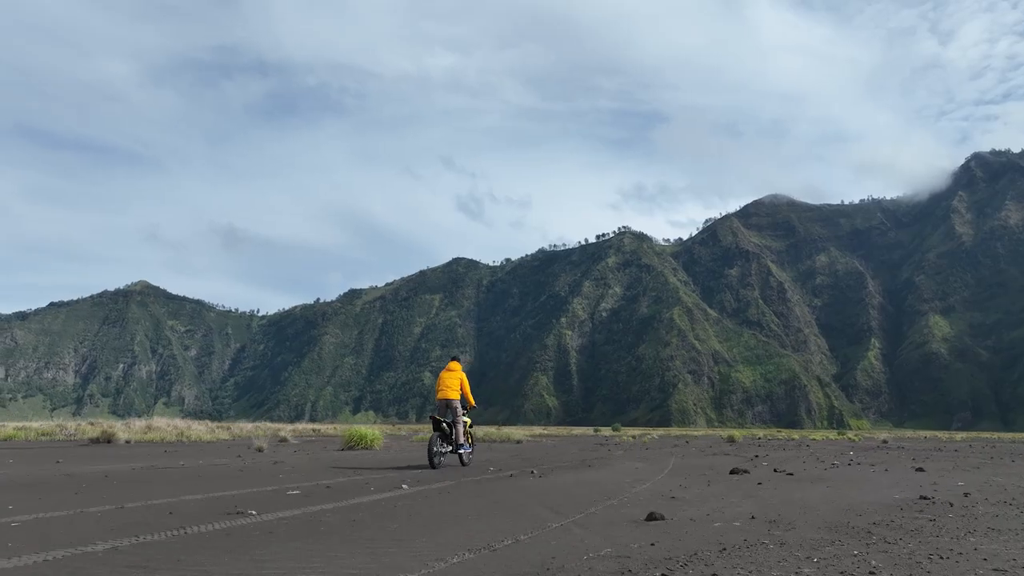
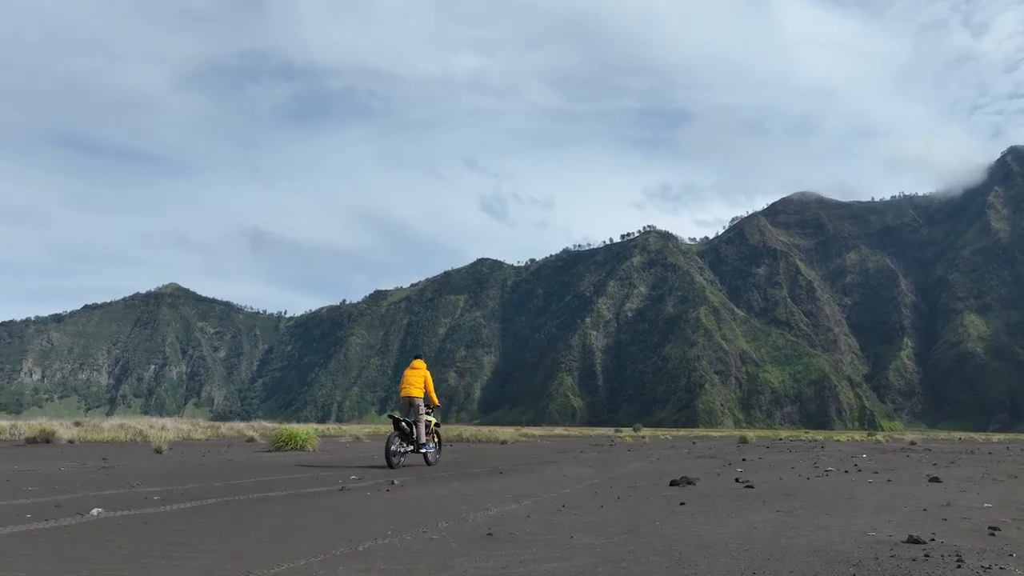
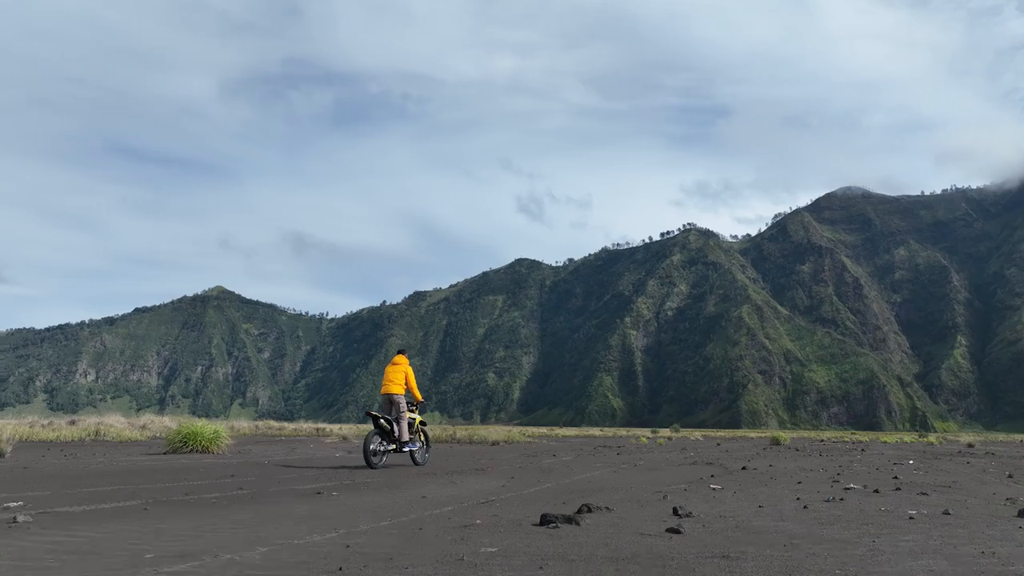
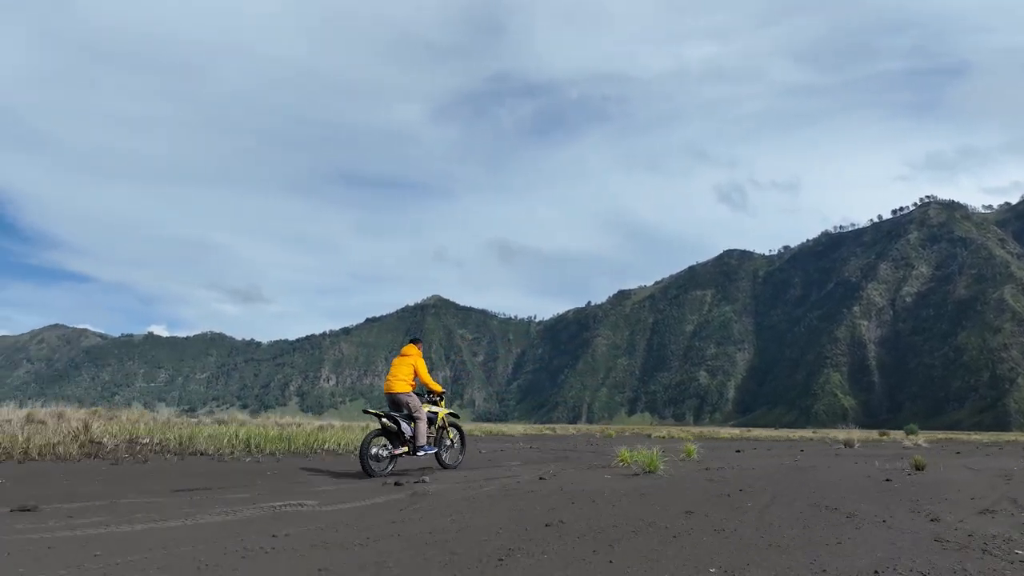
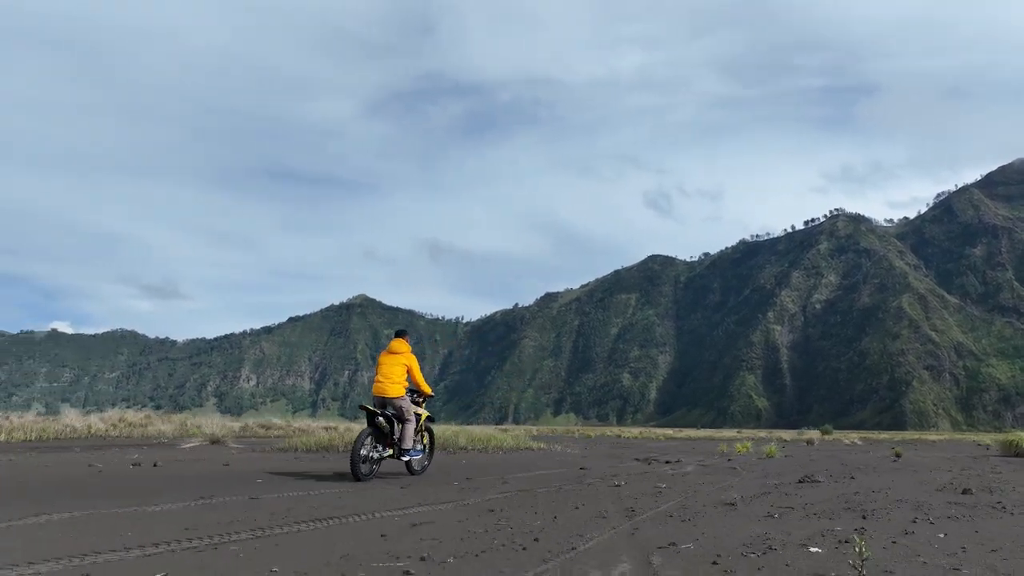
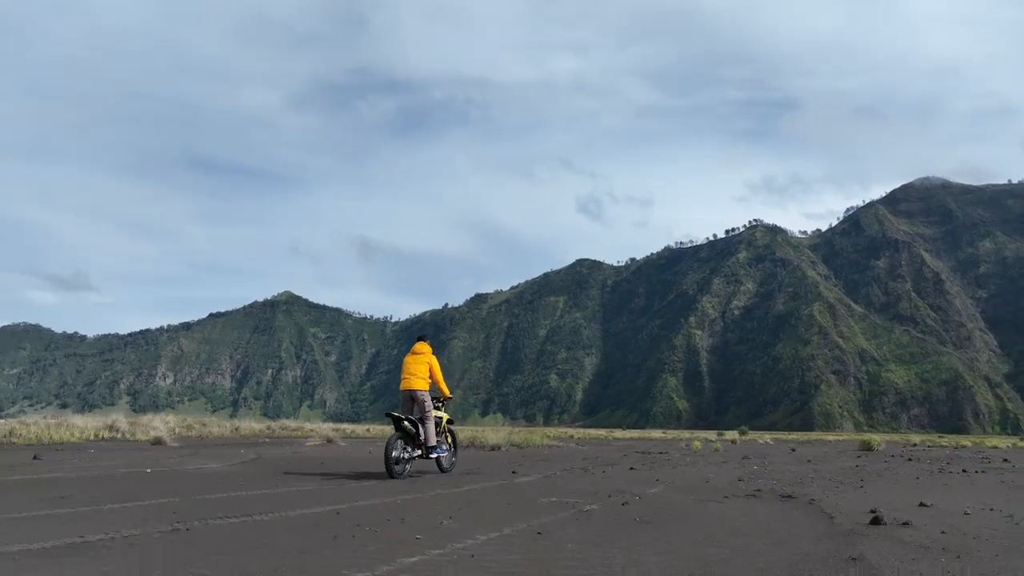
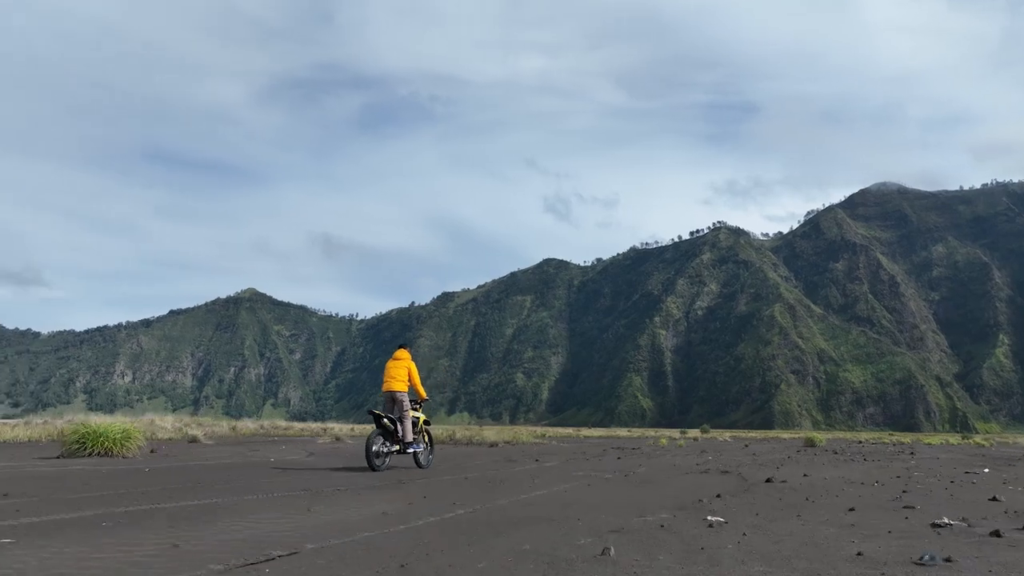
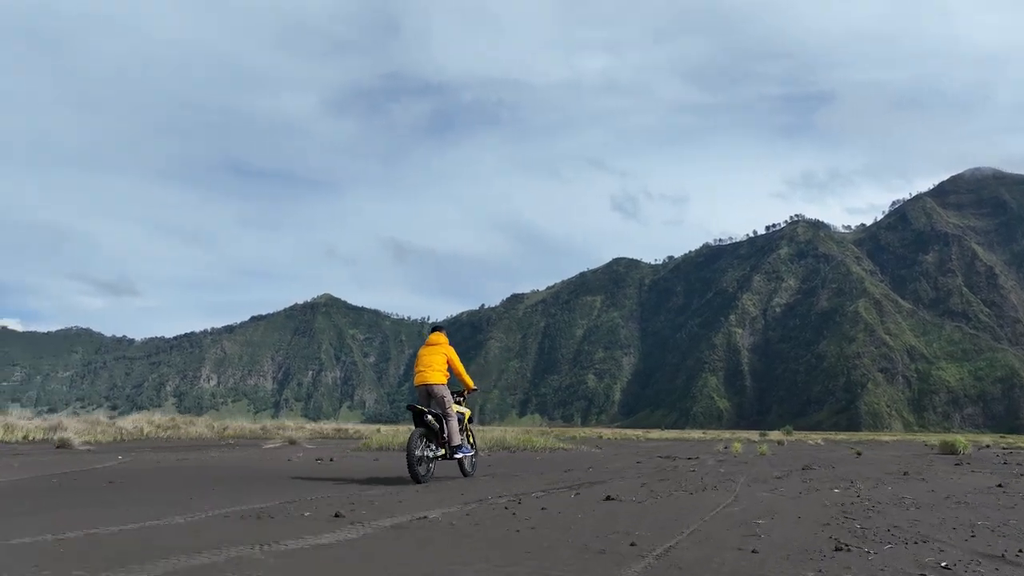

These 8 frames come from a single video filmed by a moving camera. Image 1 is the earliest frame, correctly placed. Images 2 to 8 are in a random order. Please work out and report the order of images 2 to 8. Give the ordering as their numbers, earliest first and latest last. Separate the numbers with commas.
2, 3, 7, 6, 8, 5, 4
